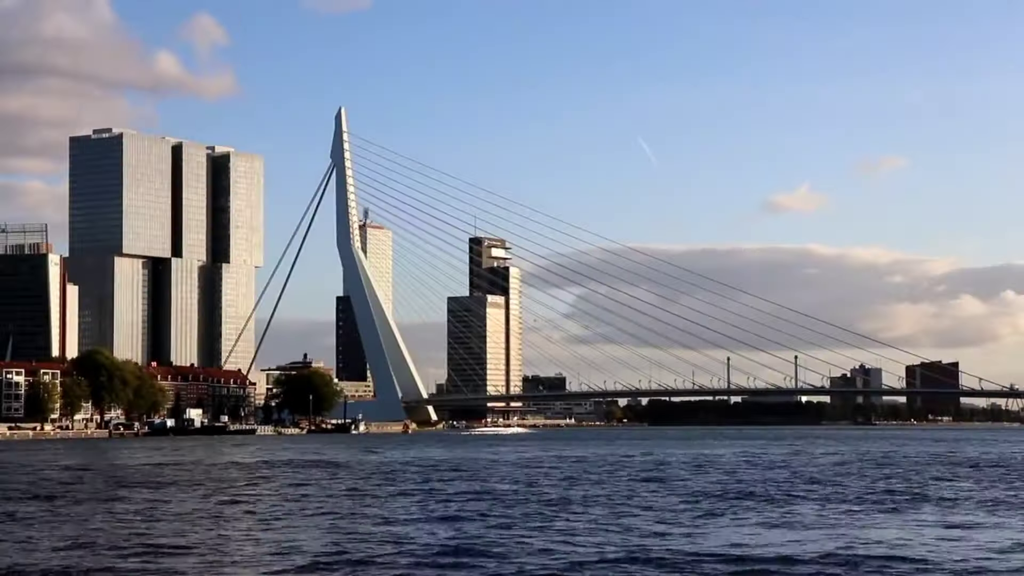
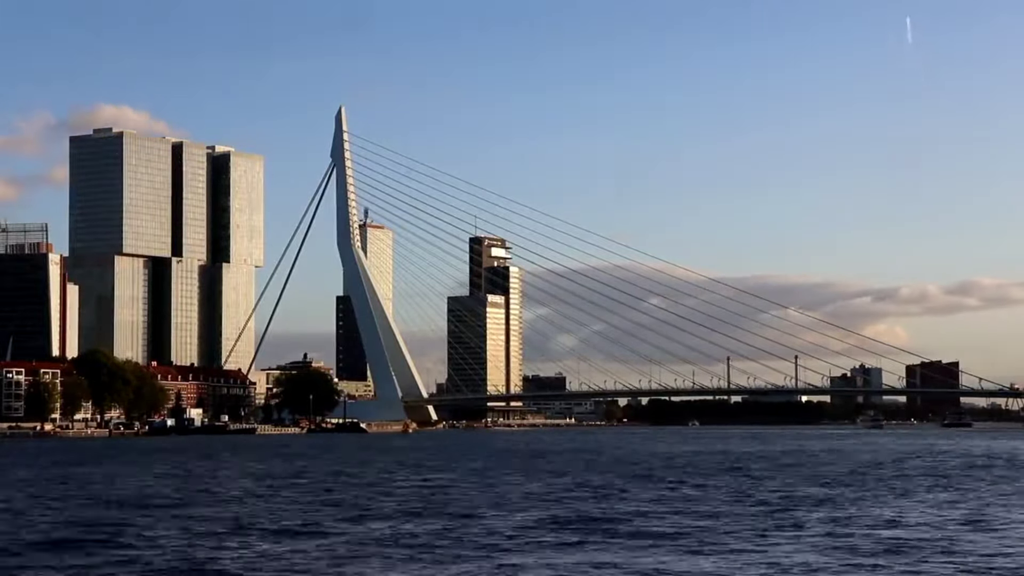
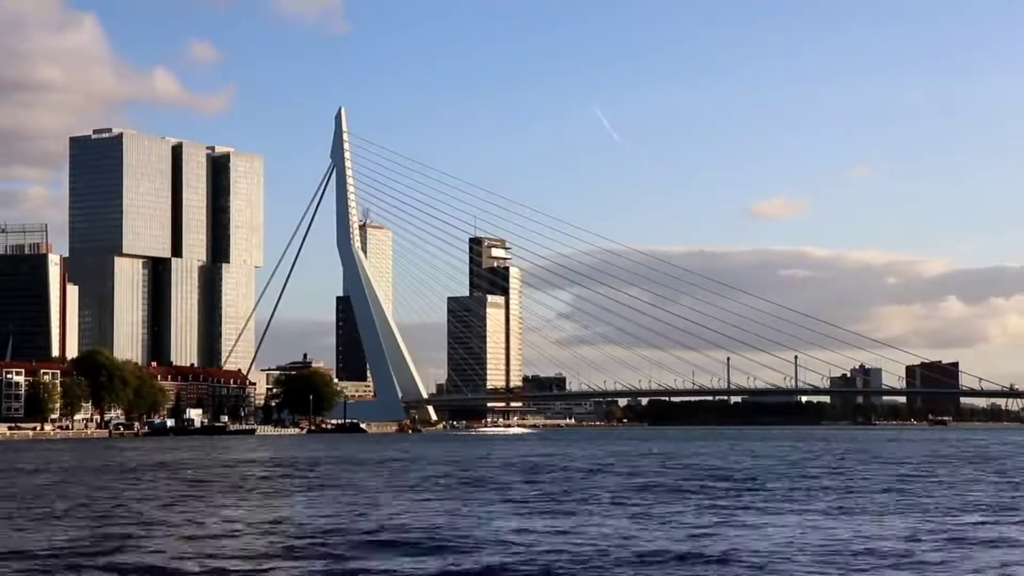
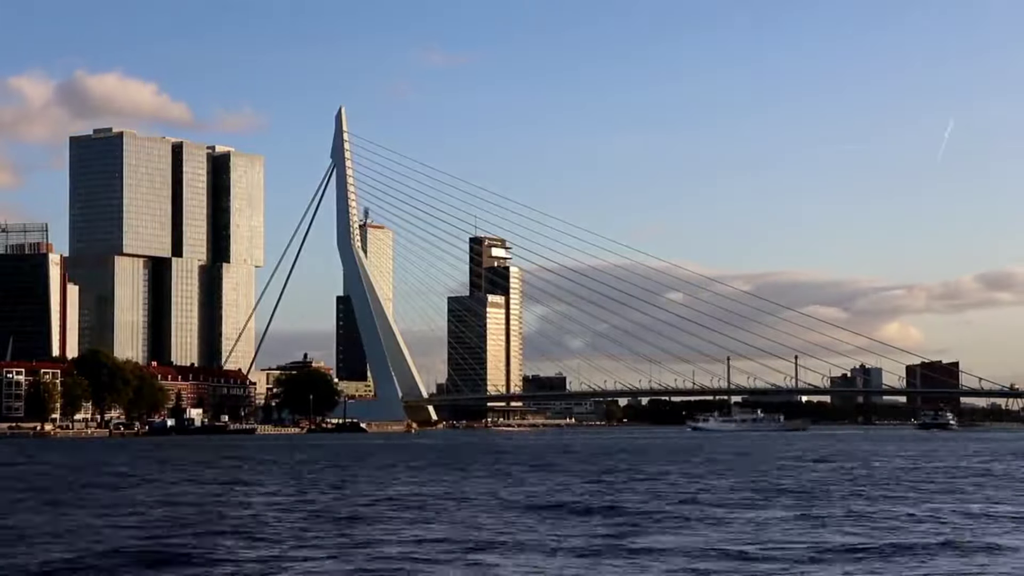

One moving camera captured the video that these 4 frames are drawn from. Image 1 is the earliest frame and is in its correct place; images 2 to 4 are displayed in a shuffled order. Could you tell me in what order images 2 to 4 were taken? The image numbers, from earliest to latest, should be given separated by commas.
3, 4, 2
